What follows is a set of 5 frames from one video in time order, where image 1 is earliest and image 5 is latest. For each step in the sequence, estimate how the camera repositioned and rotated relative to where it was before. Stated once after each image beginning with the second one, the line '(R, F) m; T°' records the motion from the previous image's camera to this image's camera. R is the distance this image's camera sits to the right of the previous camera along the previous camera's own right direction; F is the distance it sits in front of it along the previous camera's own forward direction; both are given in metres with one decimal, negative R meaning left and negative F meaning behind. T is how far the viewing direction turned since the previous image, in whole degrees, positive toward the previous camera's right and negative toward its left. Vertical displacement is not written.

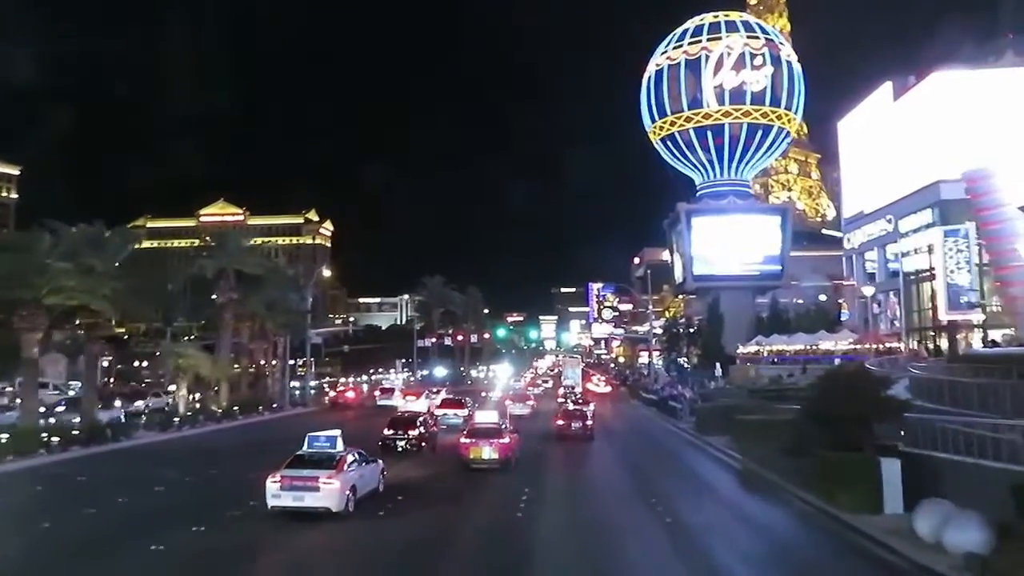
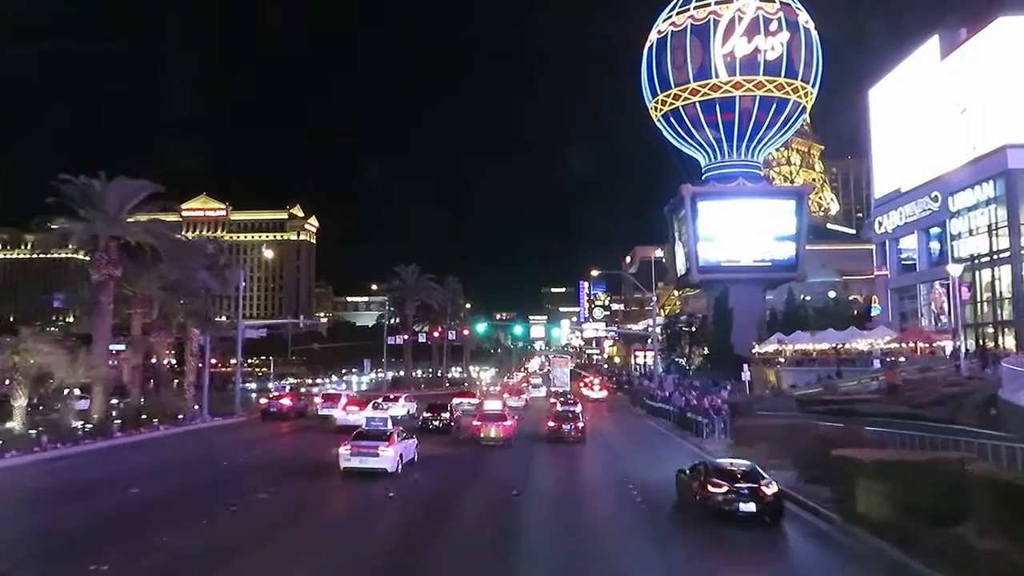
(+0.6, +11.1) m; +1°
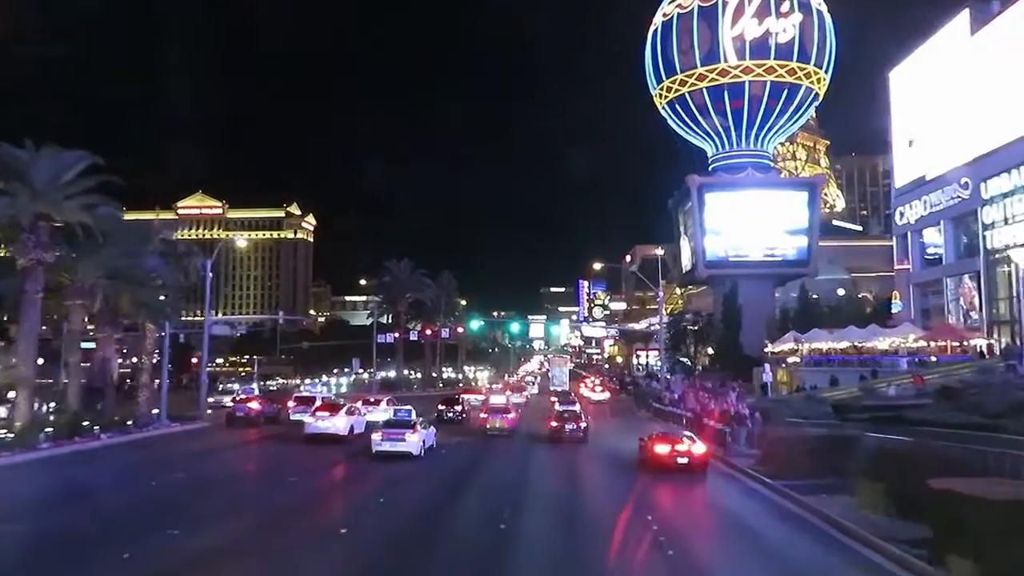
(+0.2, +4.7) m; 0°
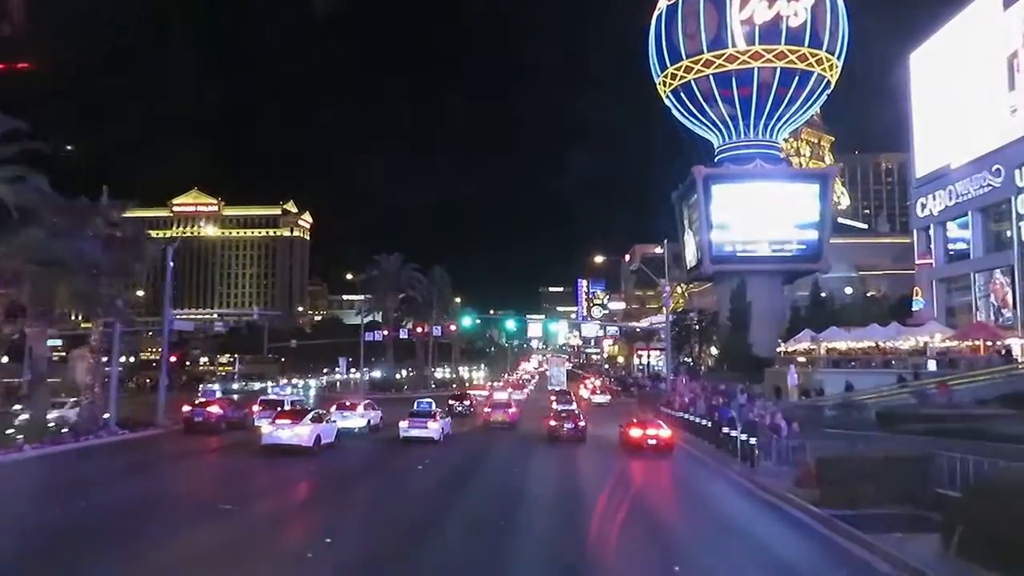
(+0.2, +4.4) m; 0°
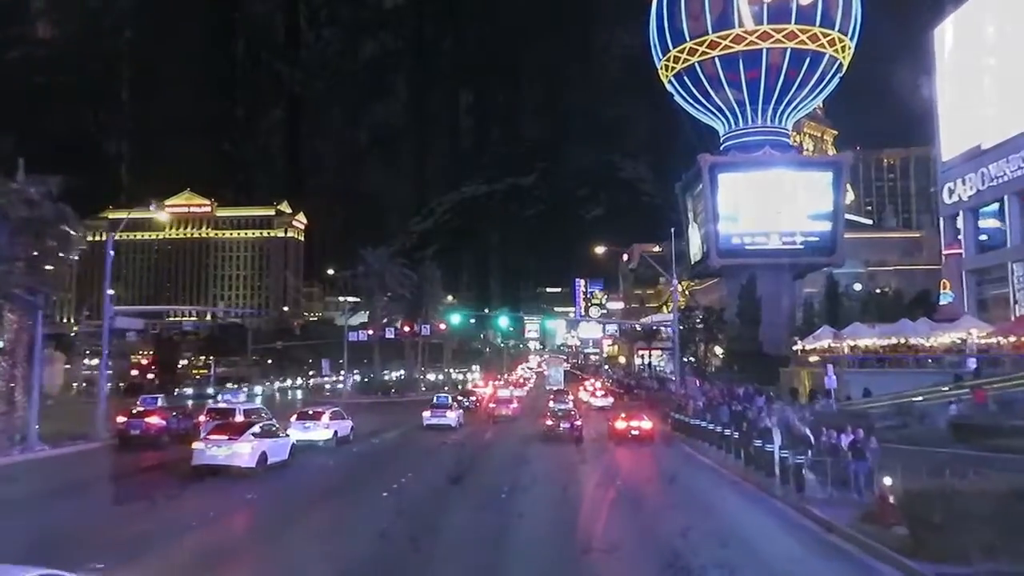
(+0.3, +5.2) m; 0°
